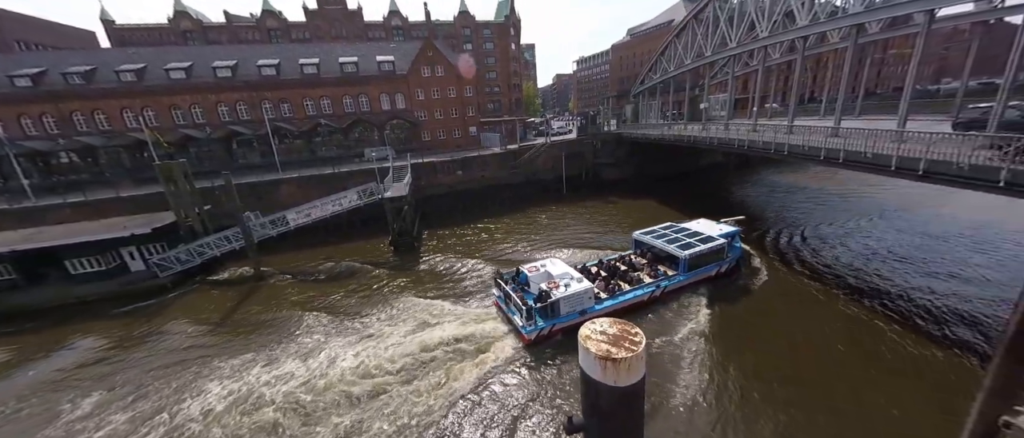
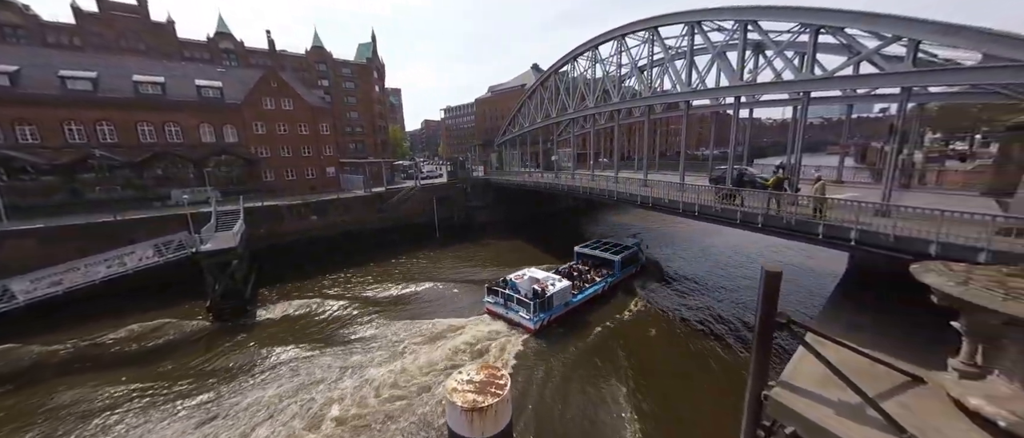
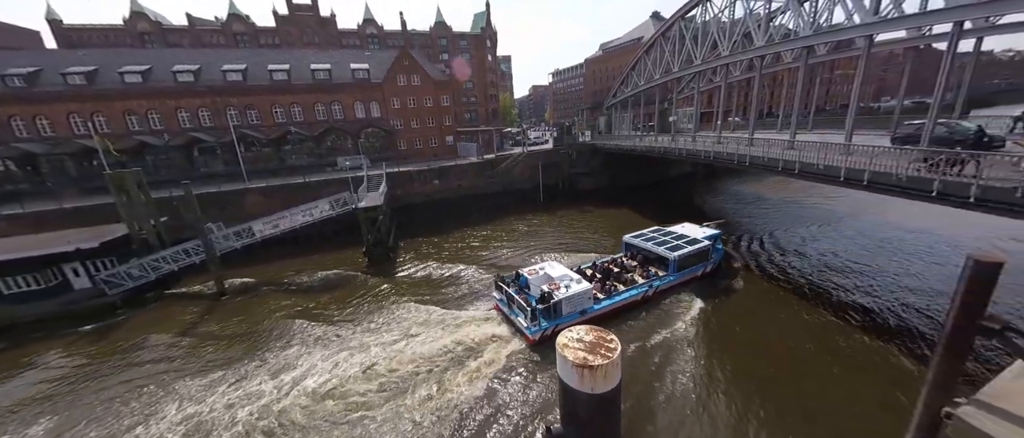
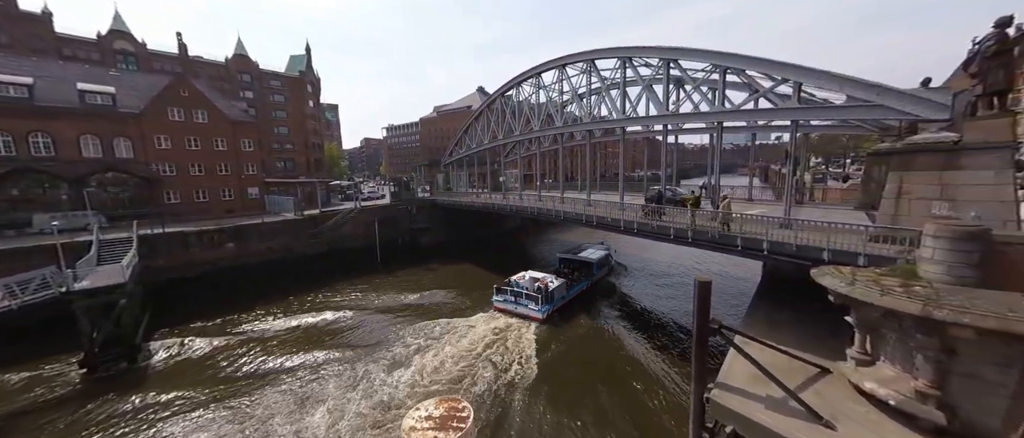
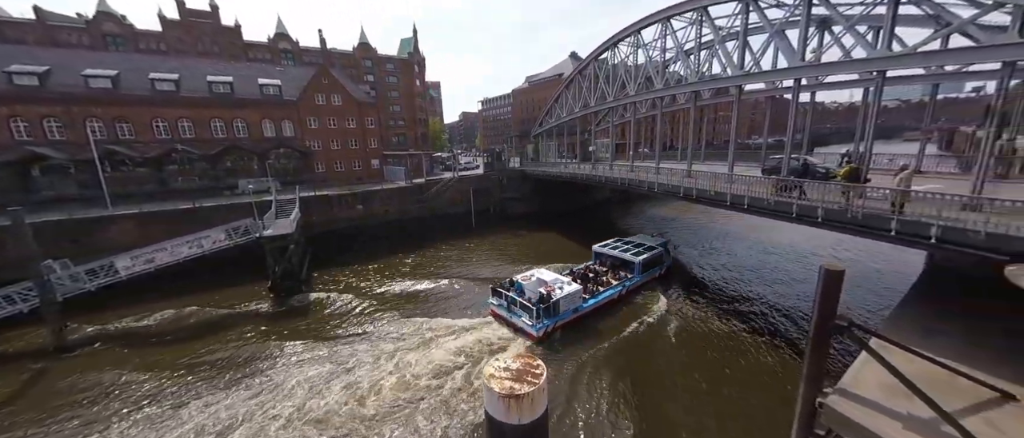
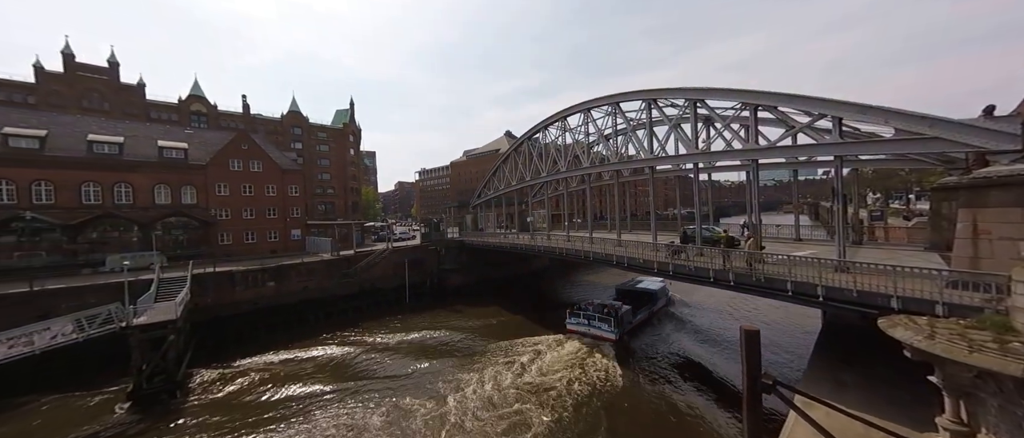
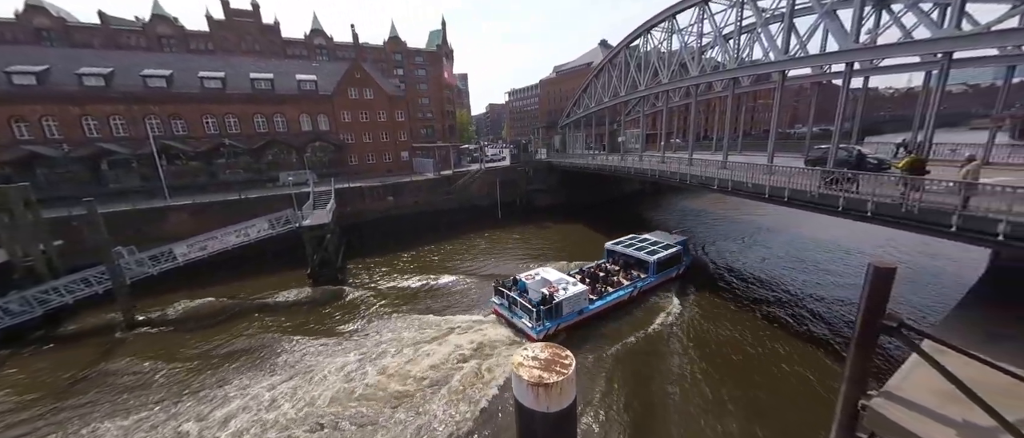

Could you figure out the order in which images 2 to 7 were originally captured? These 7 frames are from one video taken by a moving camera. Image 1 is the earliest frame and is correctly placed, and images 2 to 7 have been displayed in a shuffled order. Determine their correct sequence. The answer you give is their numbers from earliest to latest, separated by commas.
3, 7, 5, 2, 4, 6
